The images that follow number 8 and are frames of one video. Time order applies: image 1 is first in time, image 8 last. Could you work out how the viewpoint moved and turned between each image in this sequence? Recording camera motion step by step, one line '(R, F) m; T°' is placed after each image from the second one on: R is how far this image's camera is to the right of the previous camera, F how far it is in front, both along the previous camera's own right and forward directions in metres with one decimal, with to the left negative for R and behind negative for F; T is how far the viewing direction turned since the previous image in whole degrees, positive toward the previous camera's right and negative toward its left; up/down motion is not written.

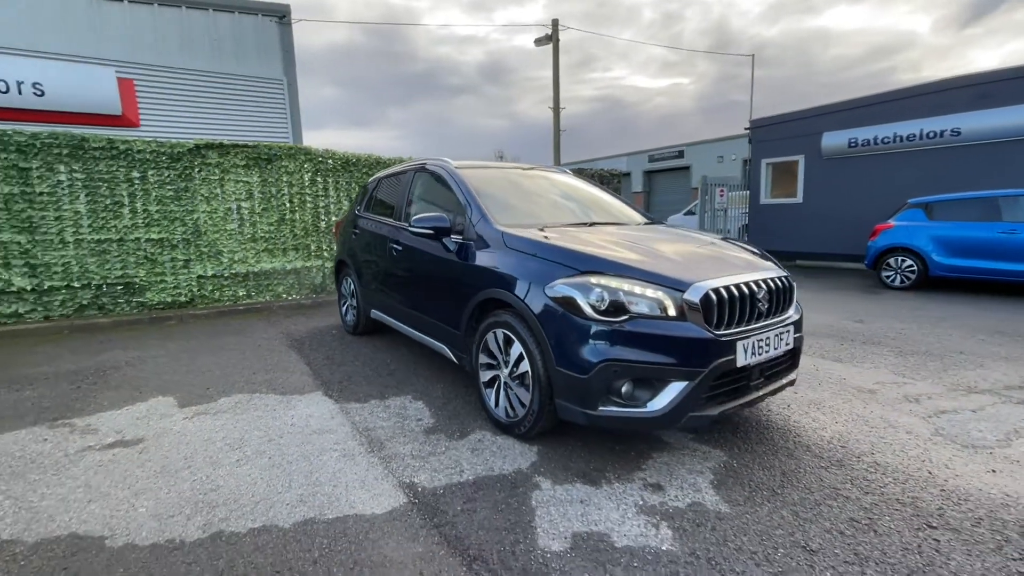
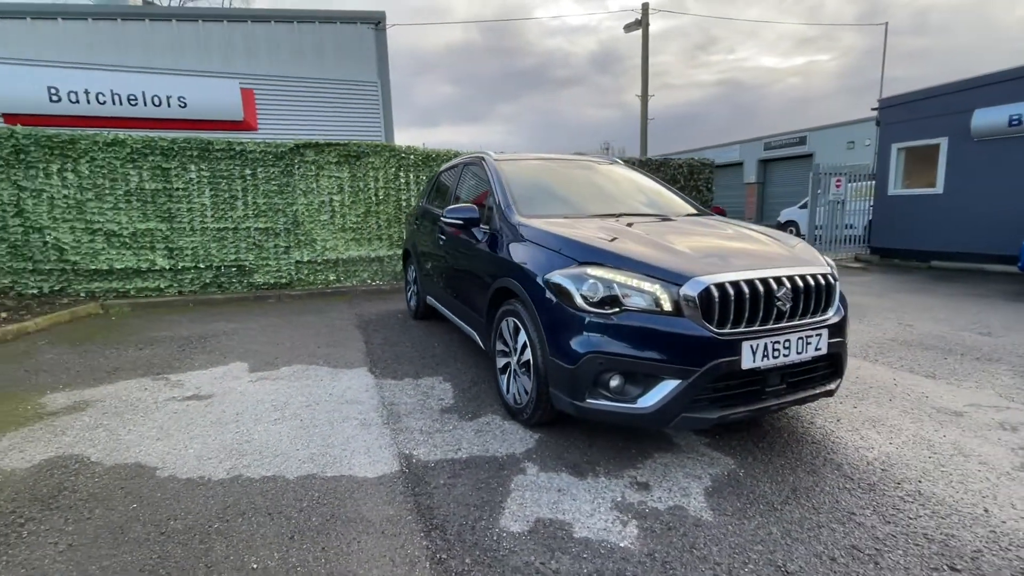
(+0.6, 0.0) m; -12°
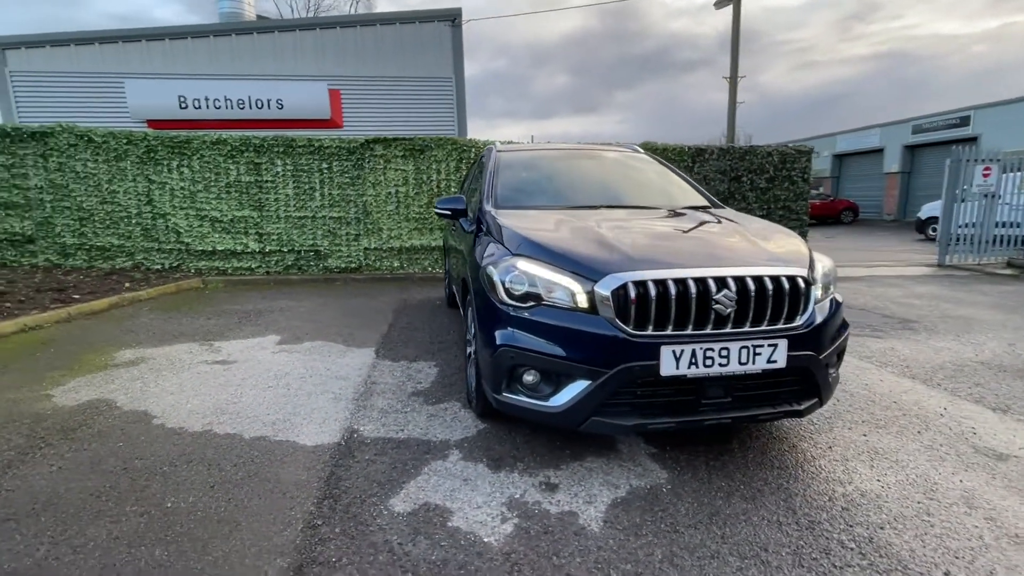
(+0.9, +0.1) m; -13°
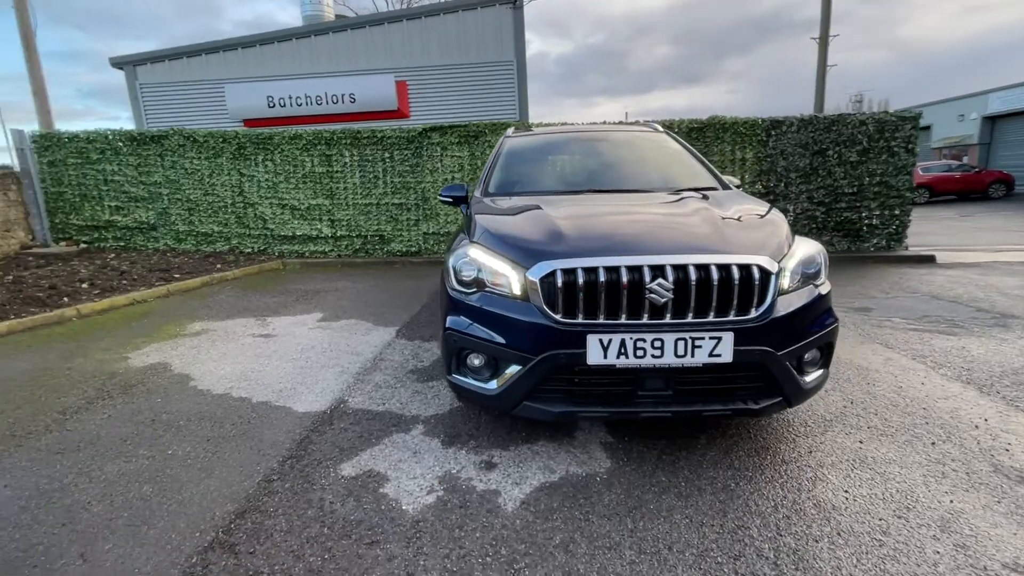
(+0.7, 0.0) m; -11°
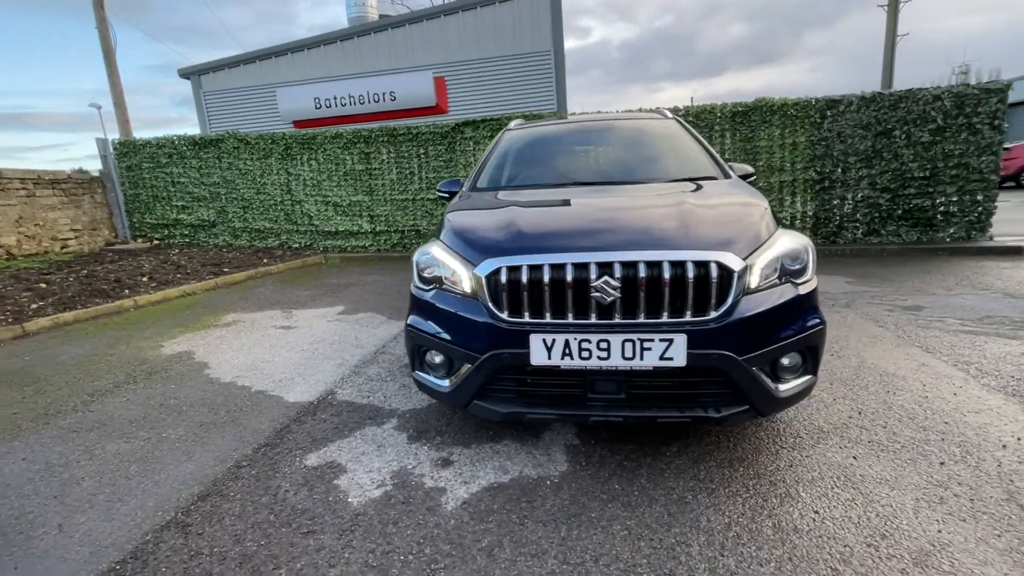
(+0.5, +0.1) m; -7°
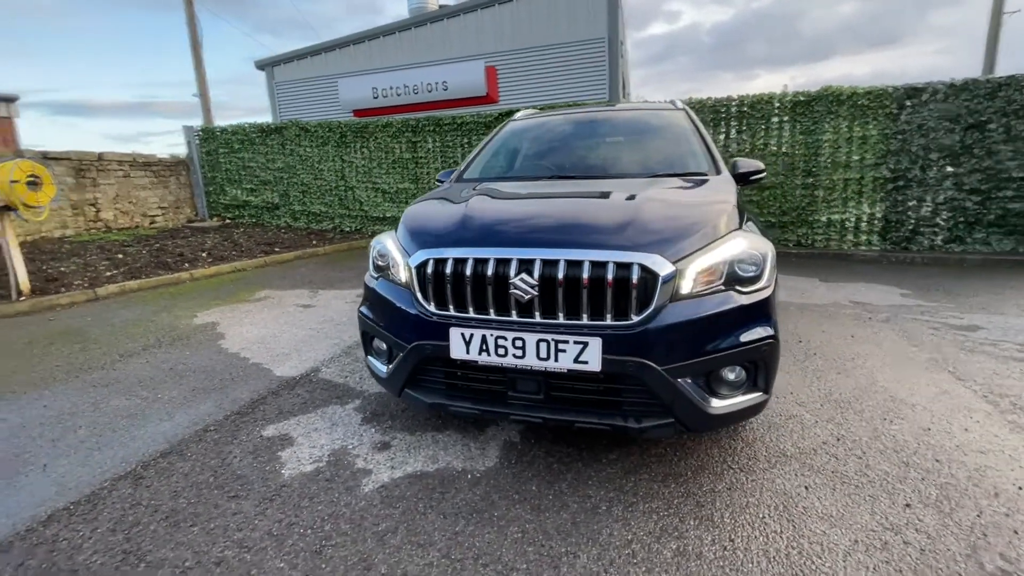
(+0.6, +0.1) m; -8°
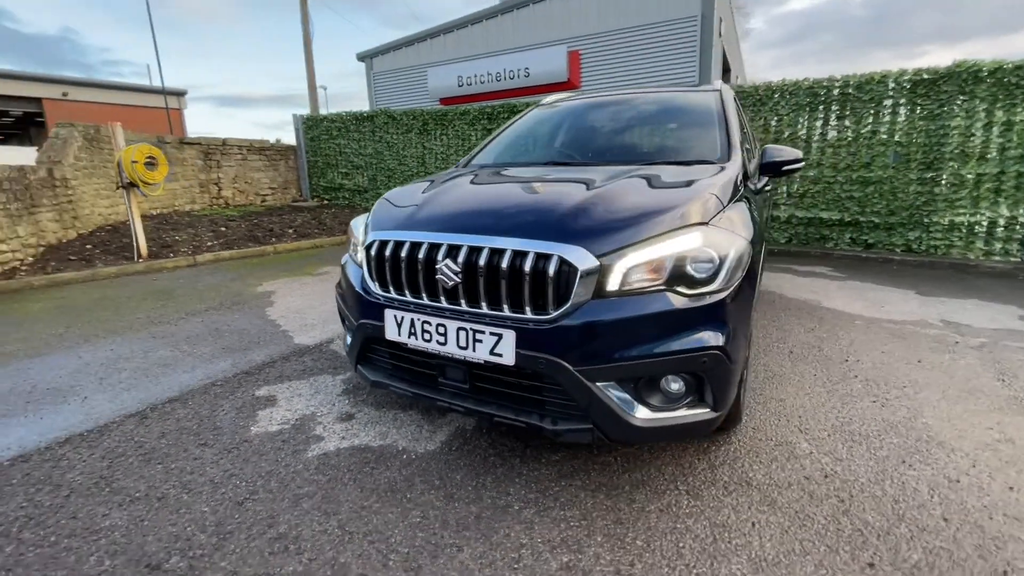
(+0.7, +0.1) m; -12°
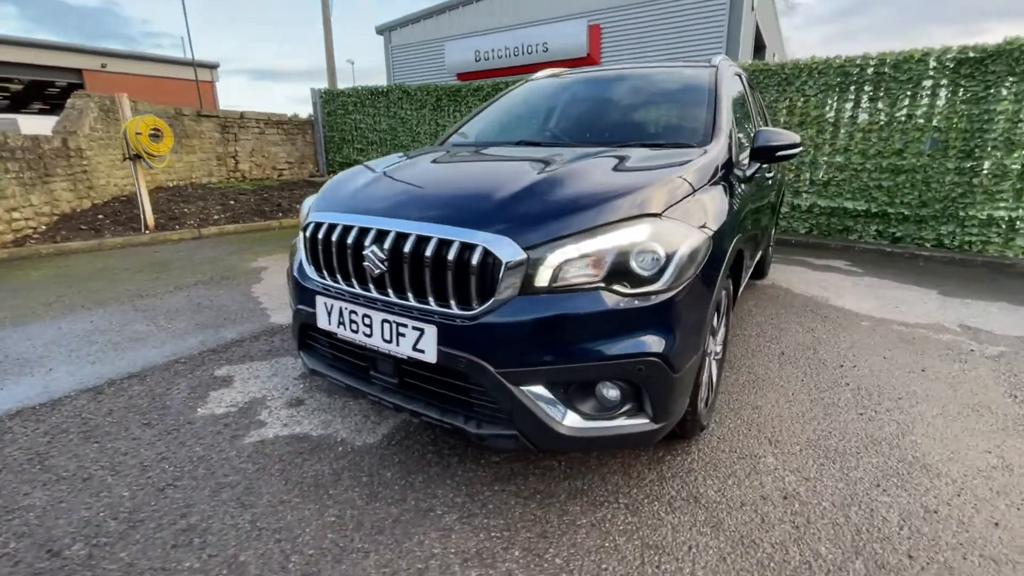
(+0.4, +0.2) m; -3°
